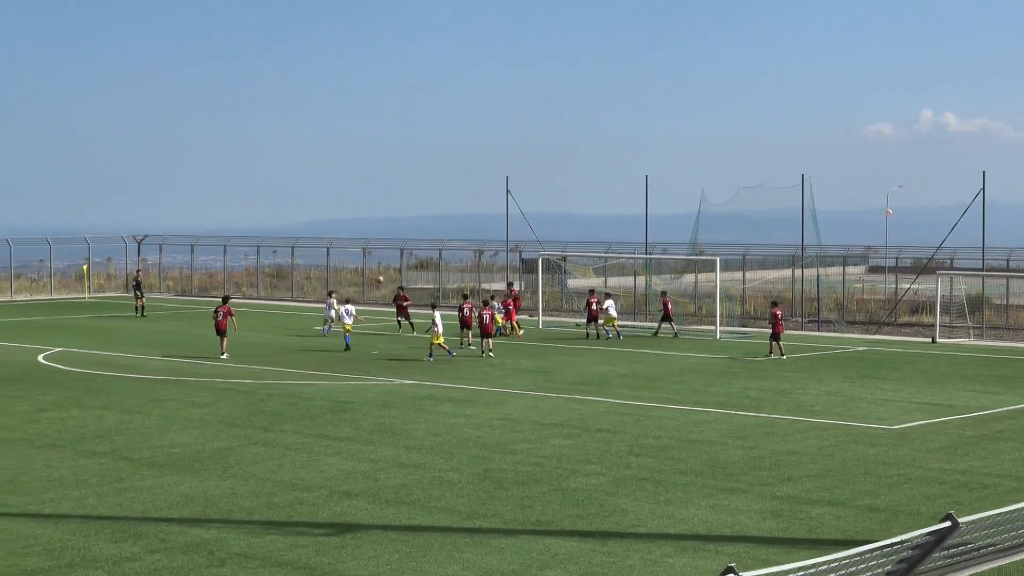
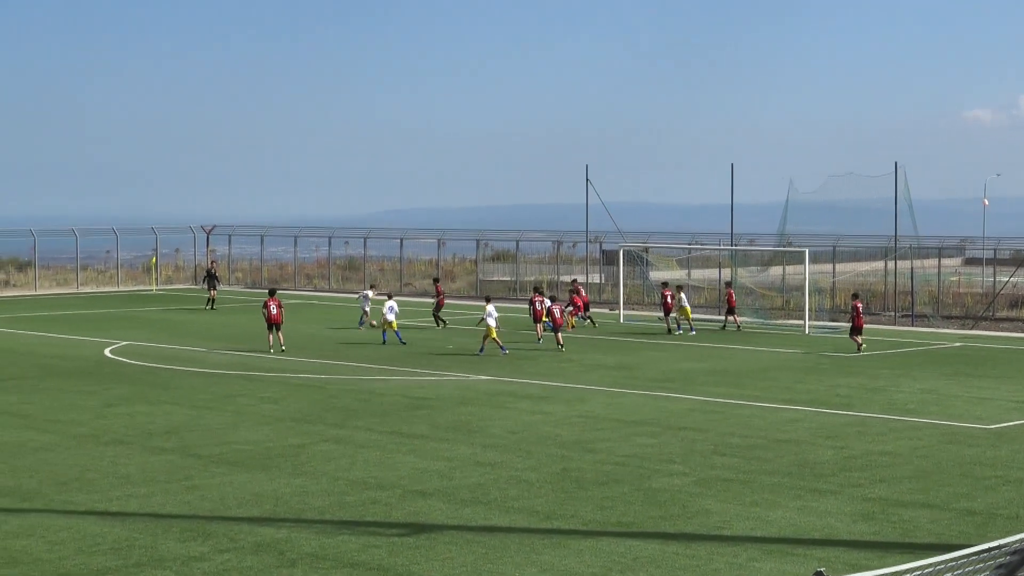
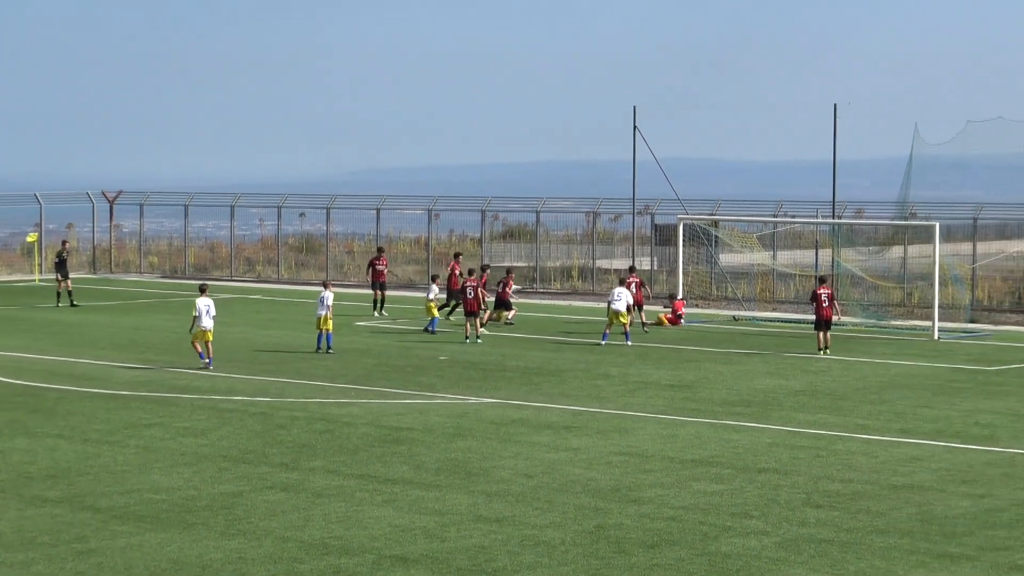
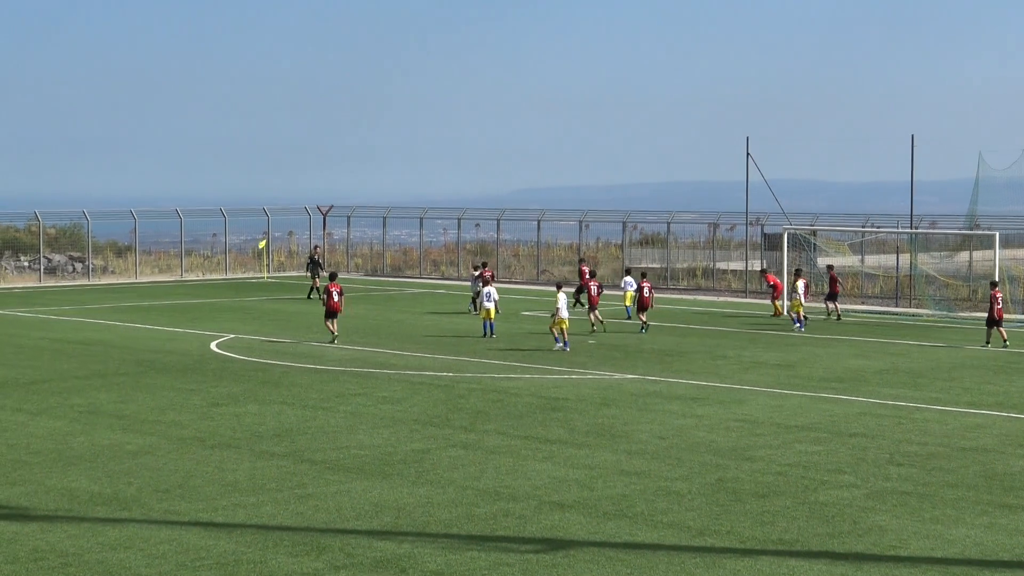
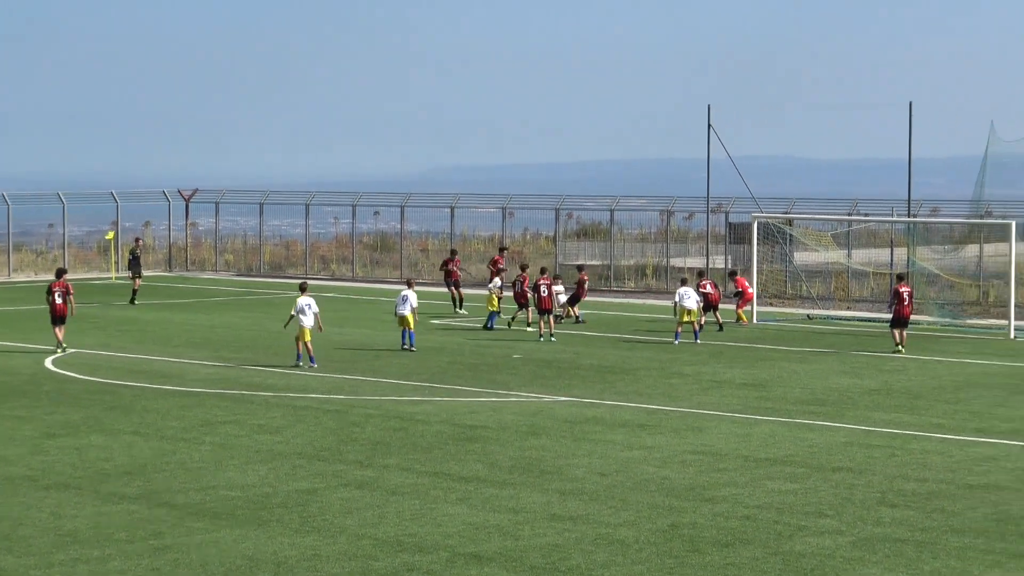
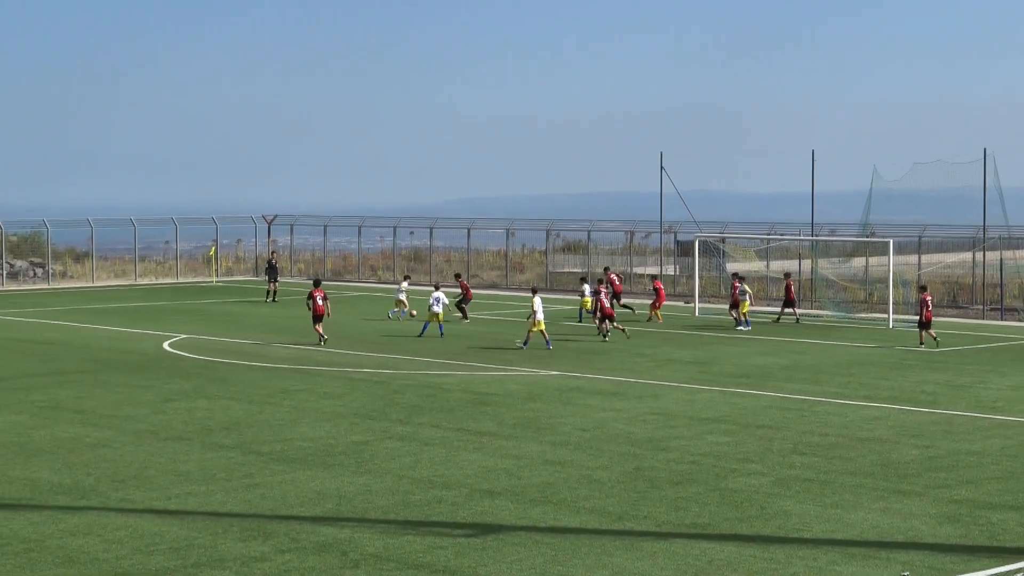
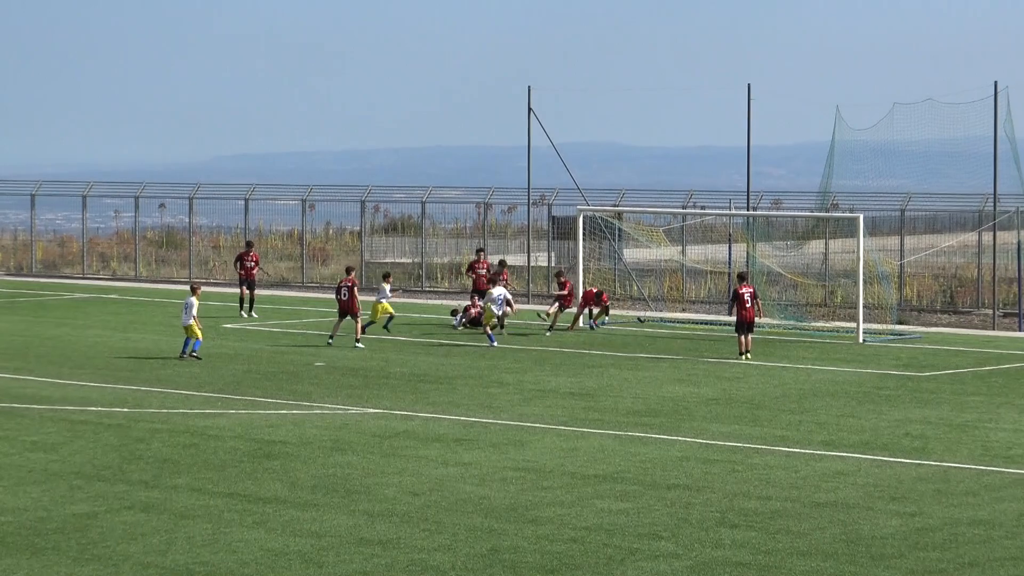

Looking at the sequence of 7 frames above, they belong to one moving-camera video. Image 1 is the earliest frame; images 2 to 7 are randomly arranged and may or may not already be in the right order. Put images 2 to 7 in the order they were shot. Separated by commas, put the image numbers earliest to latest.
2, 6, 4, 5, 3, 7
